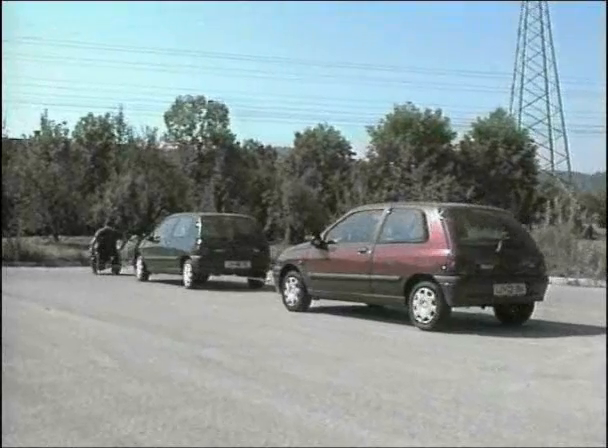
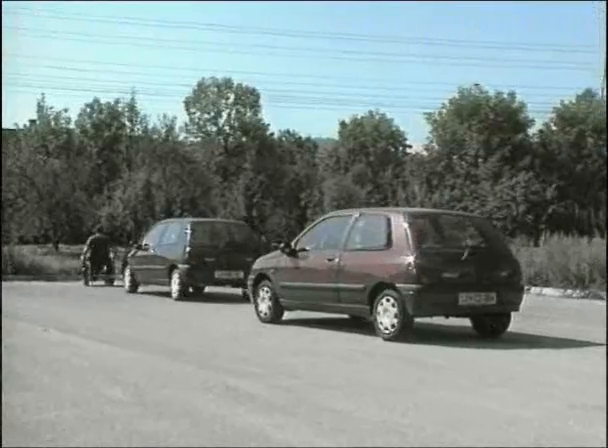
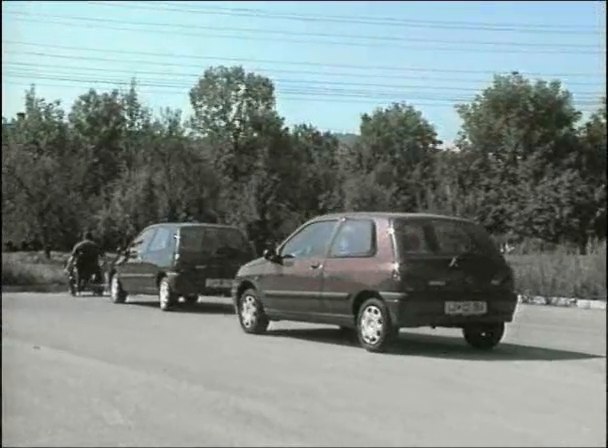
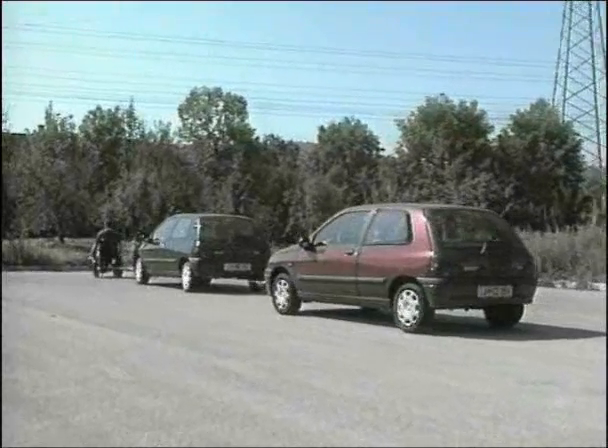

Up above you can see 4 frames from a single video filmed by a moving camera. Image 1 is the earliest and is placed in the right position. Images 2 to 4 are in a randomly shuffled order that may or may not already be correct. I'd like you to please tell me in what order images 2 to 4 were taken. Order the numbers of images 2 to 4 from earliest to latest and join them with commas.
4, 2, 3
